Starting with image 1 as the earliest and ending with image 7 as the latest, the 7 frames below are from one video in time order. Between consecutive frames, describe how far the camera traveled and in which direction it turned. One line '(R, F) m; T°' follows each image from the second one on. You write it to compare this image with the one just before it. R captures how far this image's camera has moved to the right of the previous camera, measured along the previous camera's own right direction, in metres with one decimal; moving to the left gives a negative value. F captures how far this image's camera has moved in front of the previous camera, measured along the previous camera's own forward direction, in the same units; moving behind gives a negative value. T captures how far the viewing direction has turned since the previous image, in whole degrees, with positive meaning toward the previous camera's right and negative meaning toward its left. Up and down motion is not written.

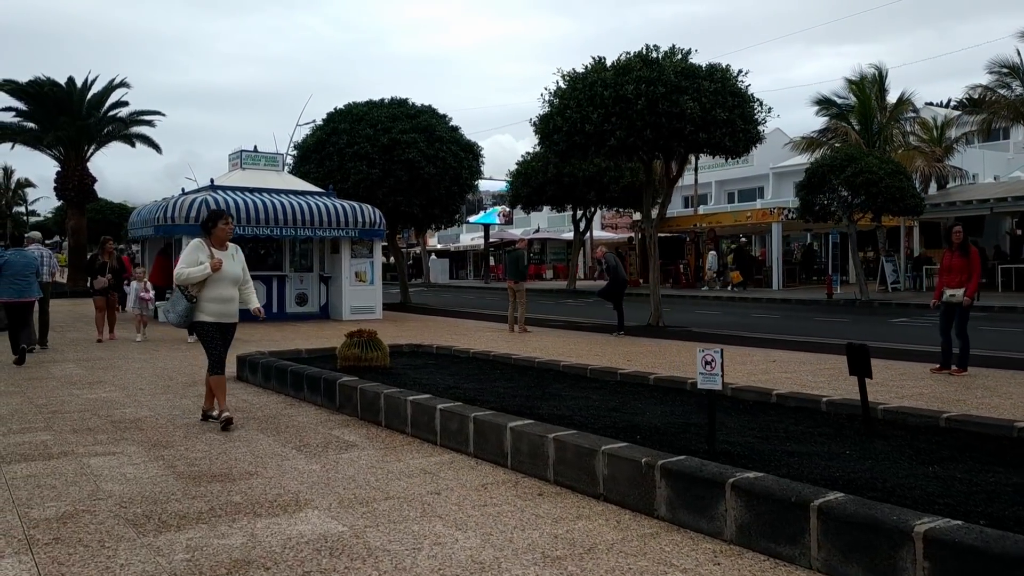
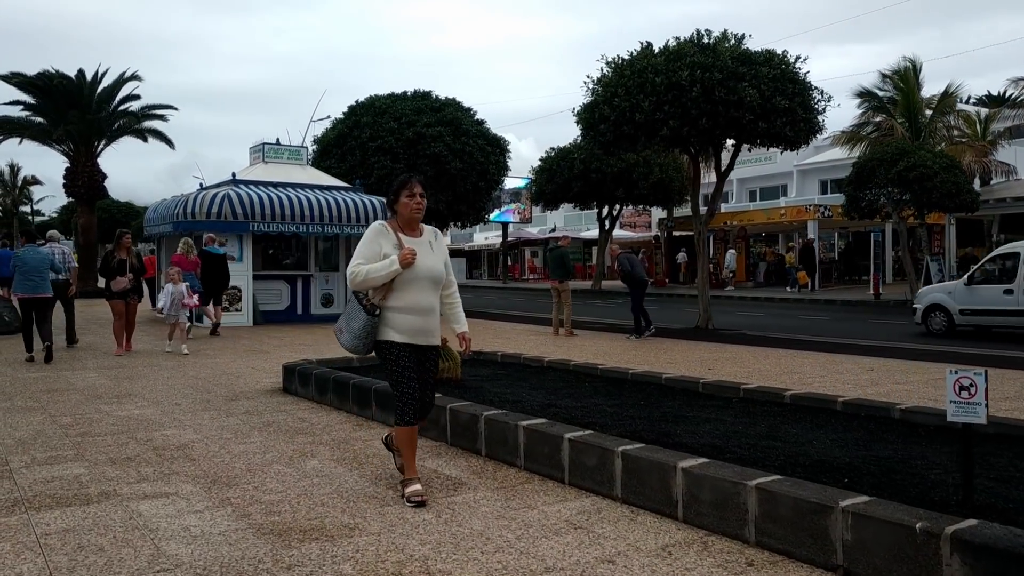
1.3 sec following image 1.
(-0.7, +1.2) m; 0°
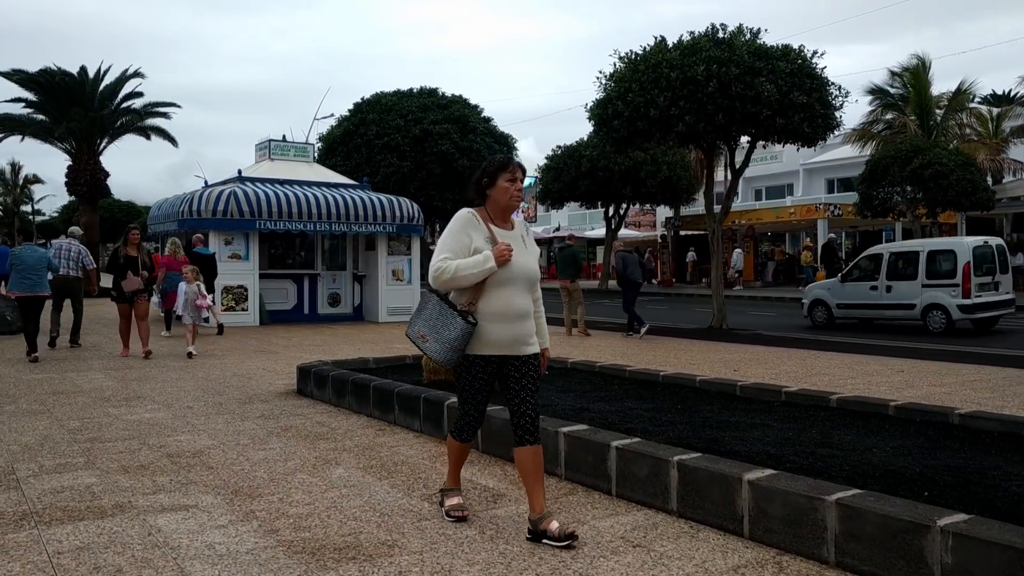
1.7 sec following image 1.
(-0.2, +0.3) m; 0°
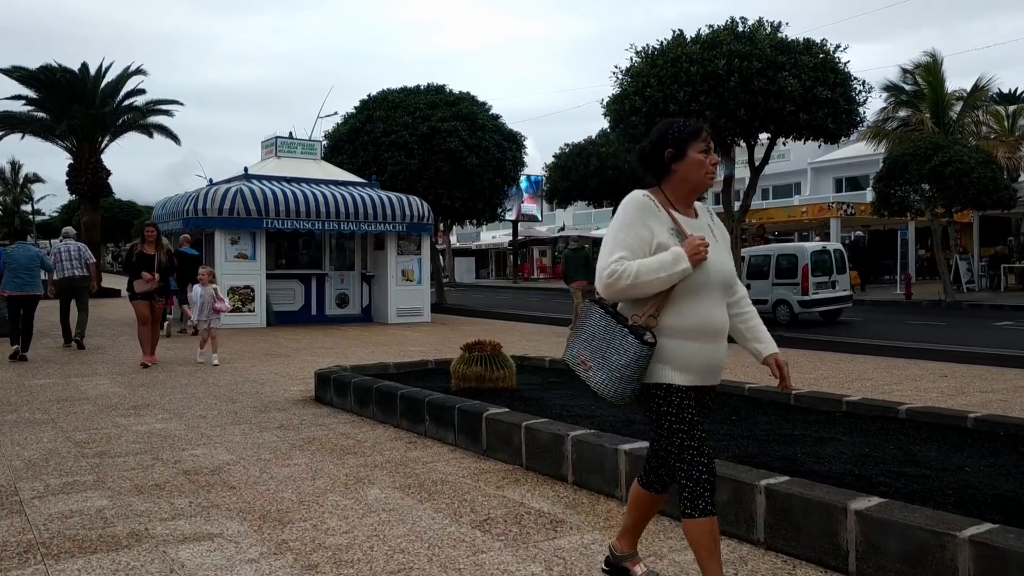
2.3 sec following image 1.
(-0.3, +0.5) m; 0°
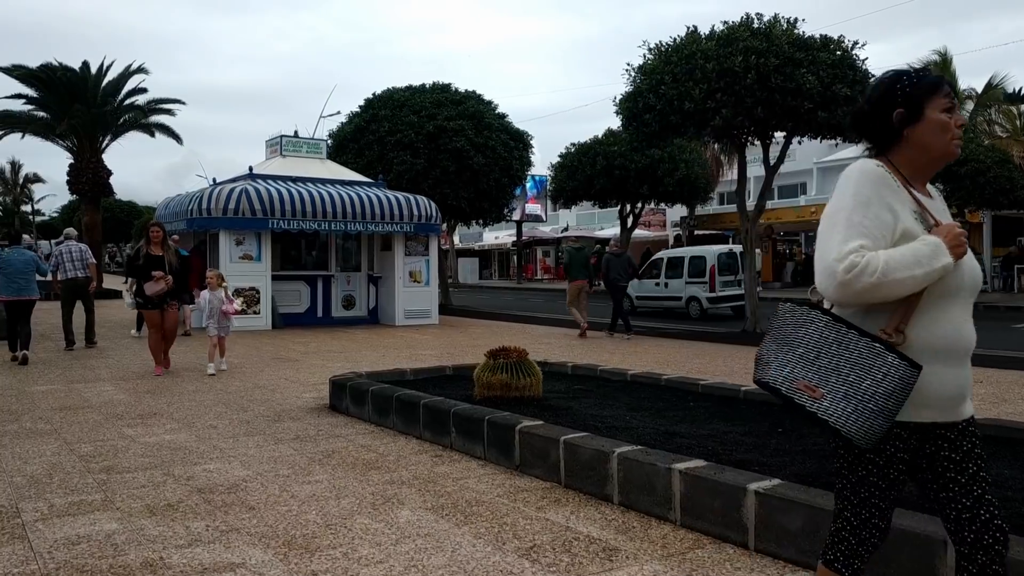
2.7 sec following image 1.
(-0.2, +0.4) m; 0°
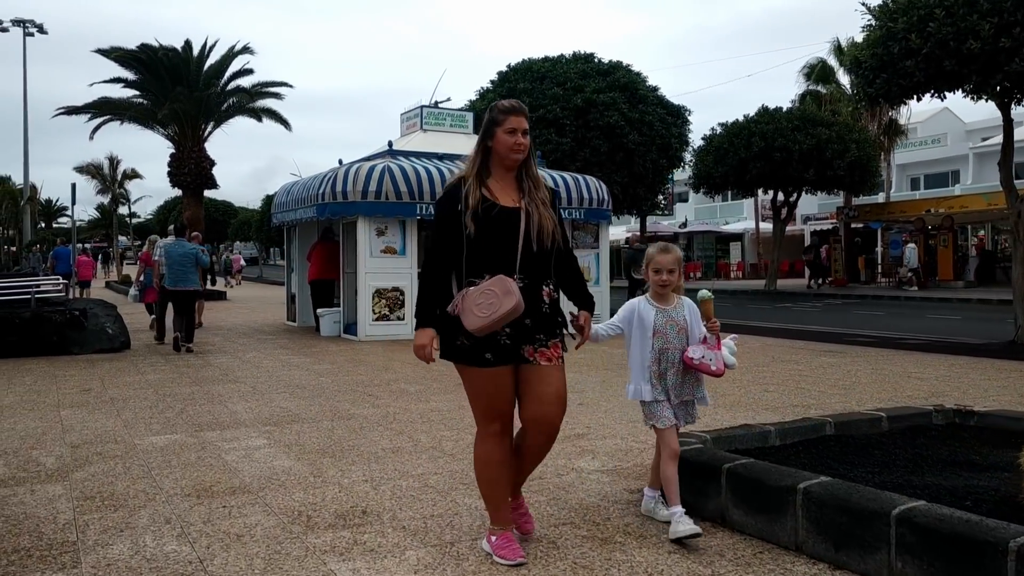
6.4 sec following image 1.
(-1.9, +3.4) m; -5°
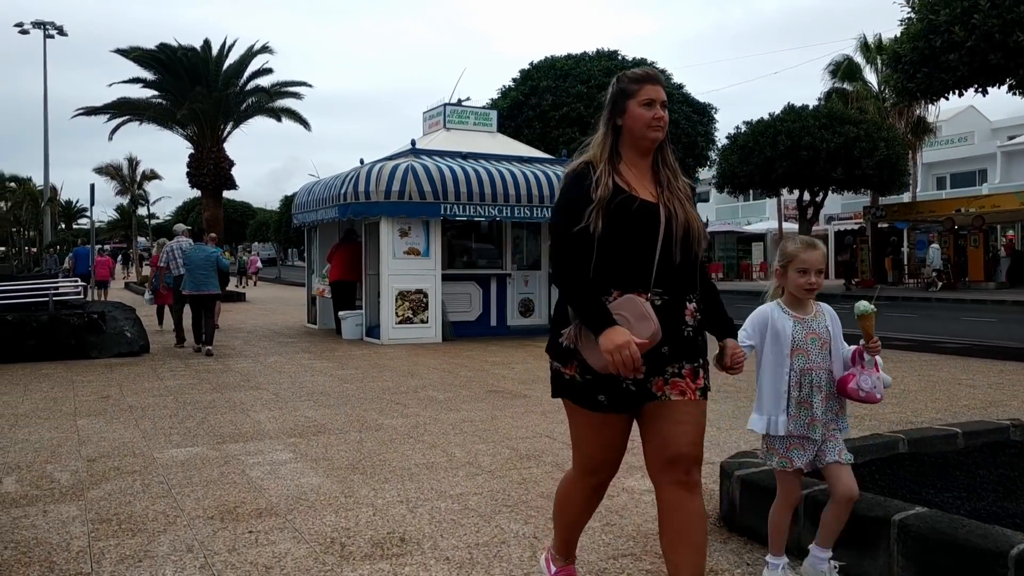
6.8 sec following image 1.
(-0.1, +0.4) m; -1°
